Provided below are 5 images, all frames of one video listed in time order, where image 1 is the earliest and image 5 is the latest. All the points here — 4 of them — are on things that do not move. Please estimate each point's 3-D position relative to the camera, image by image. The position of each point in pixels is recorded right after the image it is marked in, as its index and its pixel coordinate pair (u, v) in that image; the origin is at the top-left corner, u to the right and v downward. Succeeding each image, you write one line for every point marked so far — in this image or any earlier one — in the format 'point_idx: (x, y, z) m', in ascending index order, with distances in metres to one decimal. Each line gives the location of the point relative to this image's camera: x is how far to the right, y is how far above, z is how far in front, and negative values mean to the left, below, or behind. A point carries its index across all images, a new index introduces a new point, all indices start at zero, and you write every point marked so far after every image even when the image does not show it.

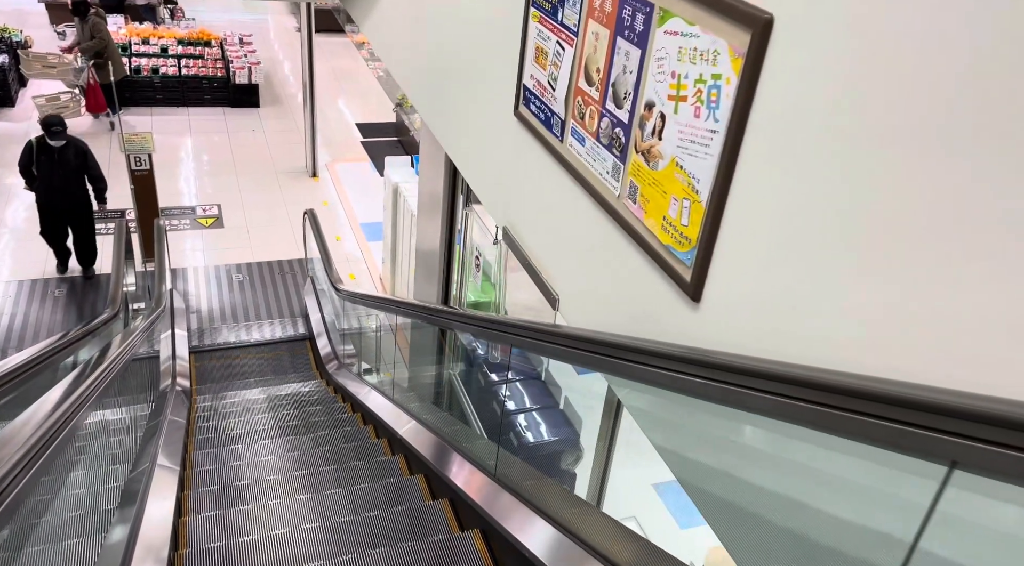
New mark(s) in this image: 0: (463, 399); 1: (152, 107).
0: (-0.2, -0.5, +3.6) m
1: (-4.8, +2.4, +10.3) m
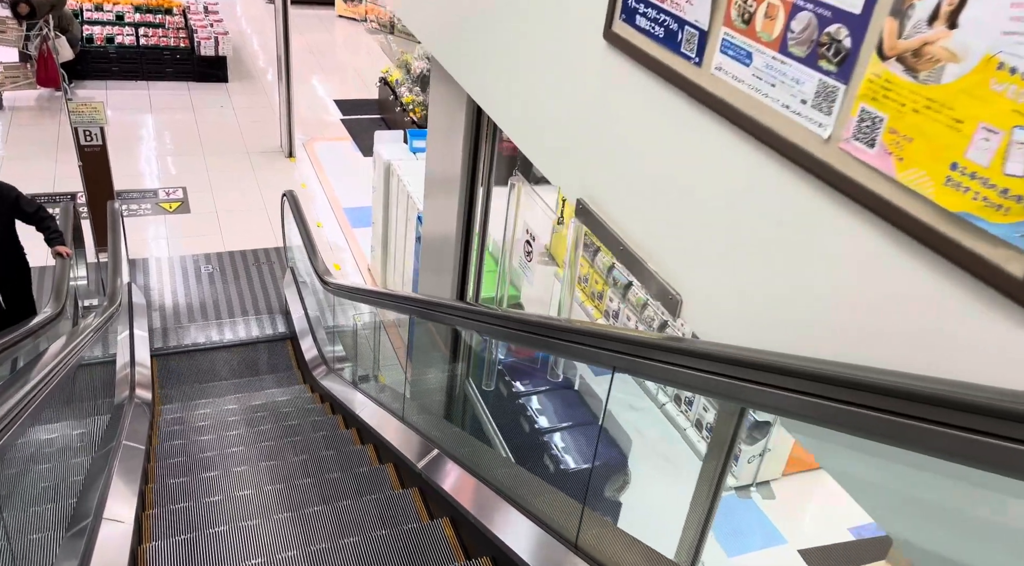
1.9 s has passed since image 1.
0: (-0.1, -0.5, +3.1) m
1: (-5.0, +2.5, +9.6) m
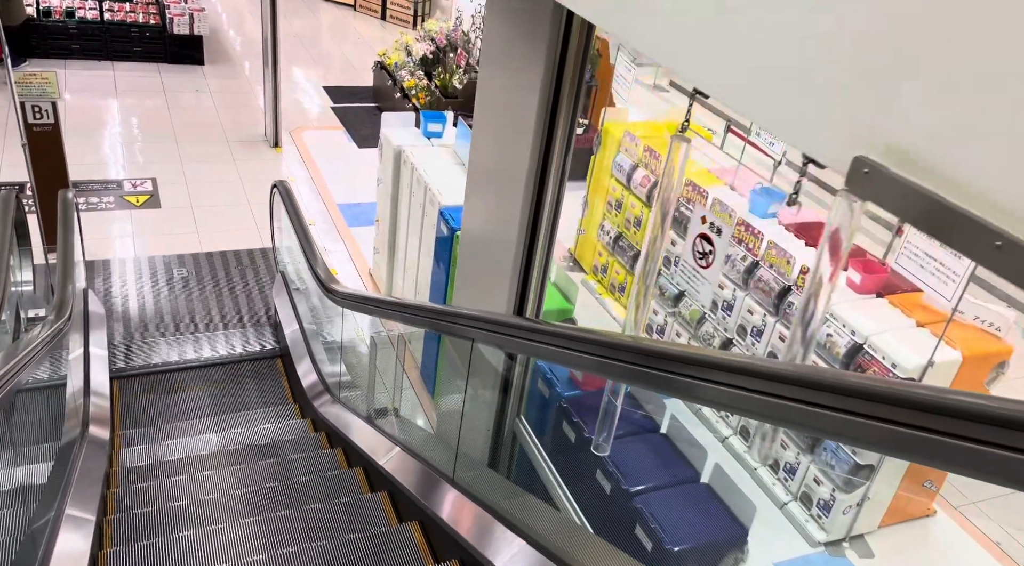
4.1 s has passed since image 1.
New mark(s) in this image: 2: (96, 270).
0: (+0.1, -0.5, +2.4) m
1: (-5.0, +2.5, +8.8) m
2: (-2.8, +0.1, +5.4) m
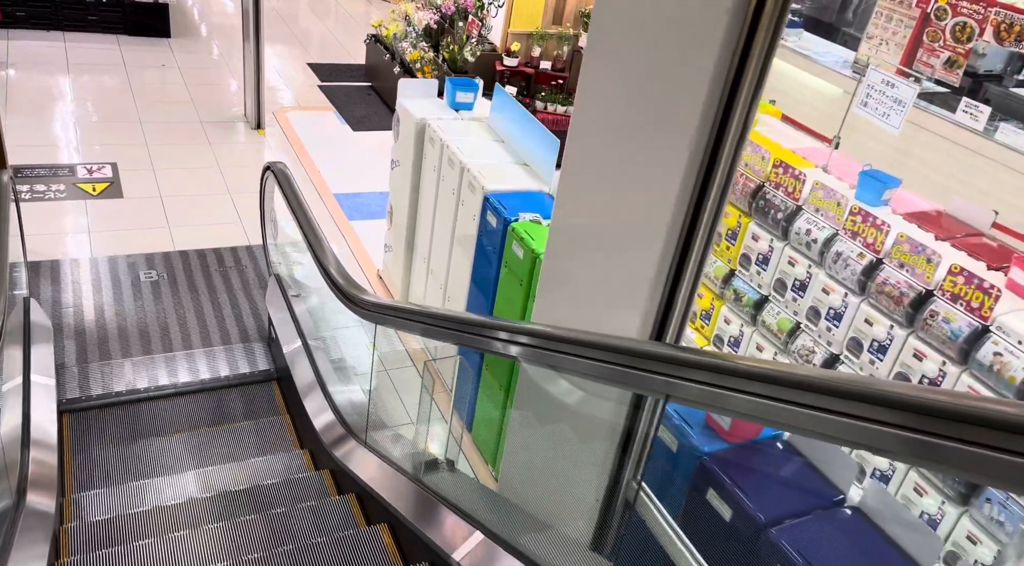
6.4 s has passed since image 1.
0: (+0.3, -0.6, +1.8) m
1: (-5.0, +2.5, +7.9) m
2: (-2.7, +0.1, +4.6) m
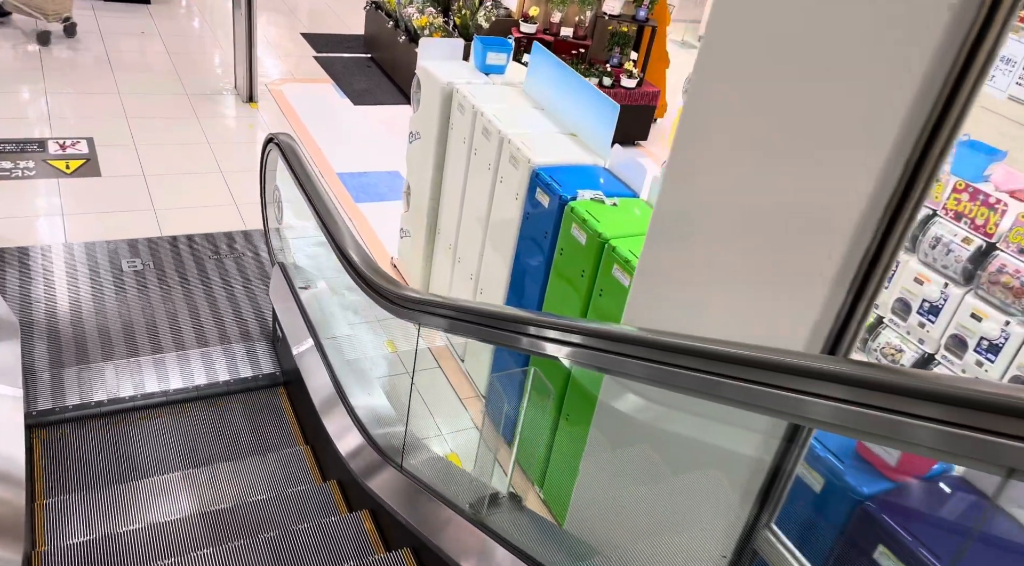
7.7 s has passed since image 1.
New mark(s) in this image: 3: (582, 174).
0: (+0.5, -0.5, +1.4) m
1: (-5.0, +2.6, +7.3) m
2: (-2.6, +0.1, +4.1) m
3: (+0.2, +0.4, +2.8) m
